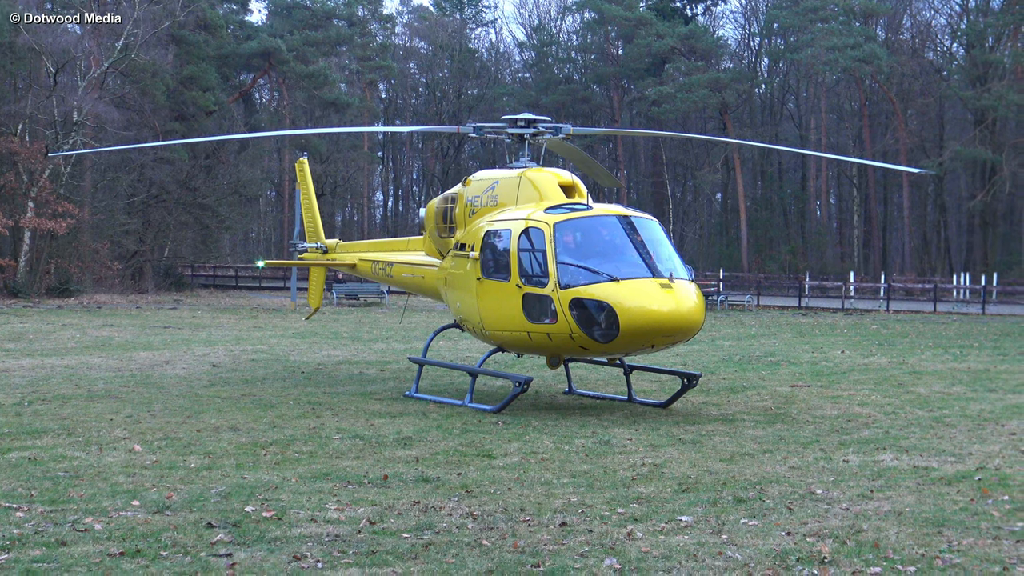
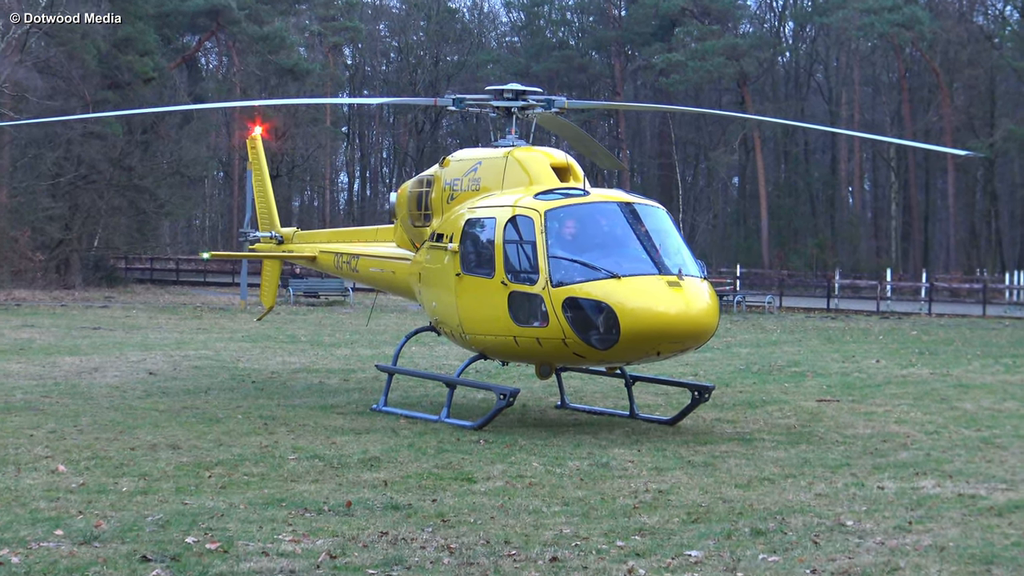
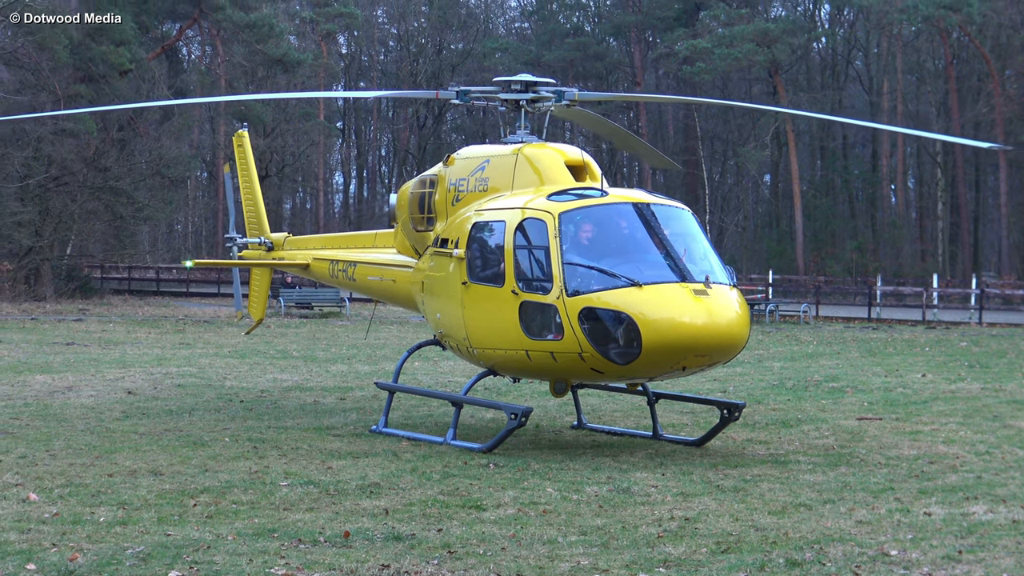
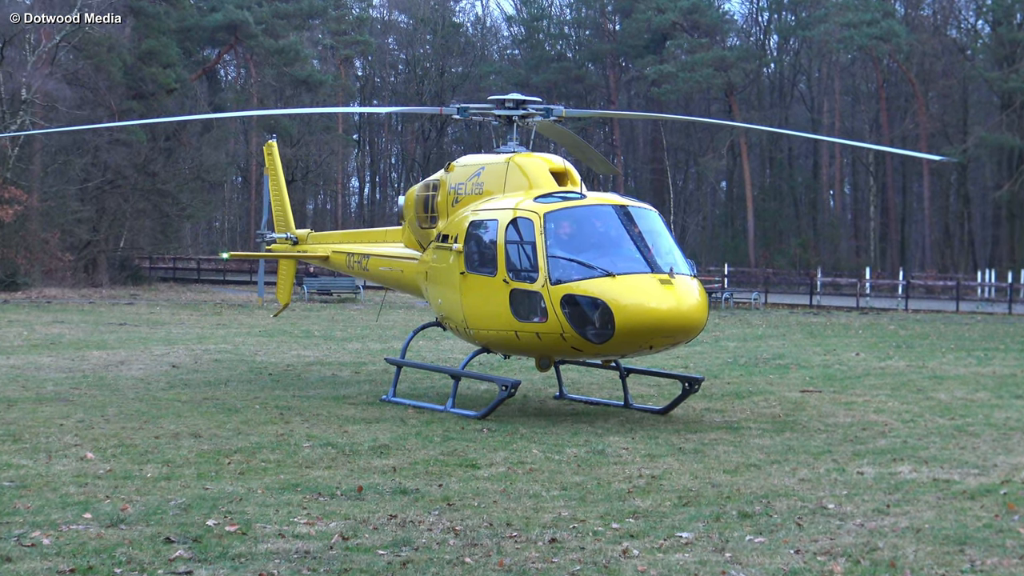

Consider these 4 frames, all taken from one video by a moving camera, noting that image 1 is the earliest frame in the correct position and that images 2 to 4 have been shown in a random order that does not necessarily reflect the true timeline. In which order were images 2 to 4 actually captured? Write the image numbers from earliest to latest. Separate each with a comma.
4, 2, 3
